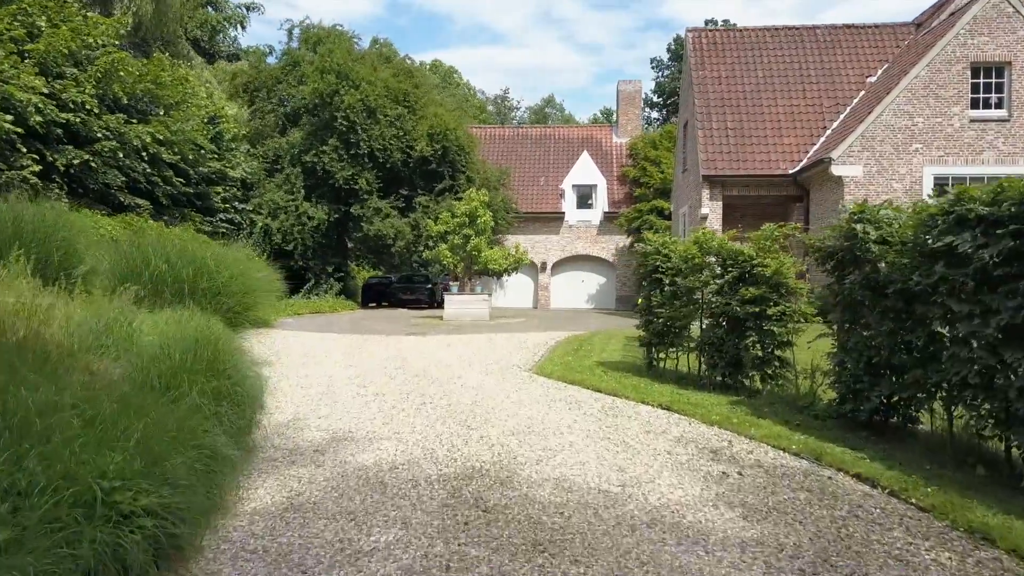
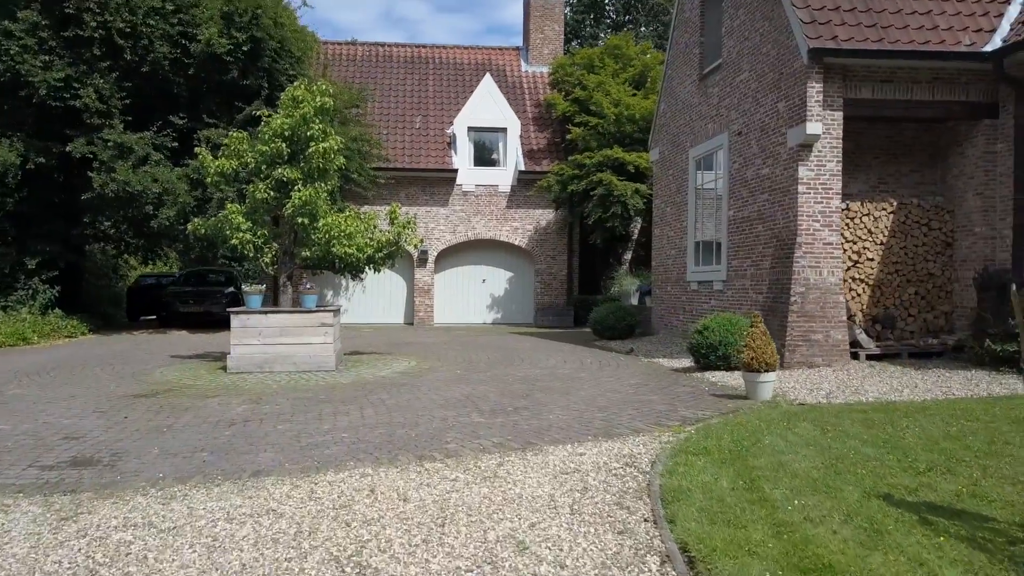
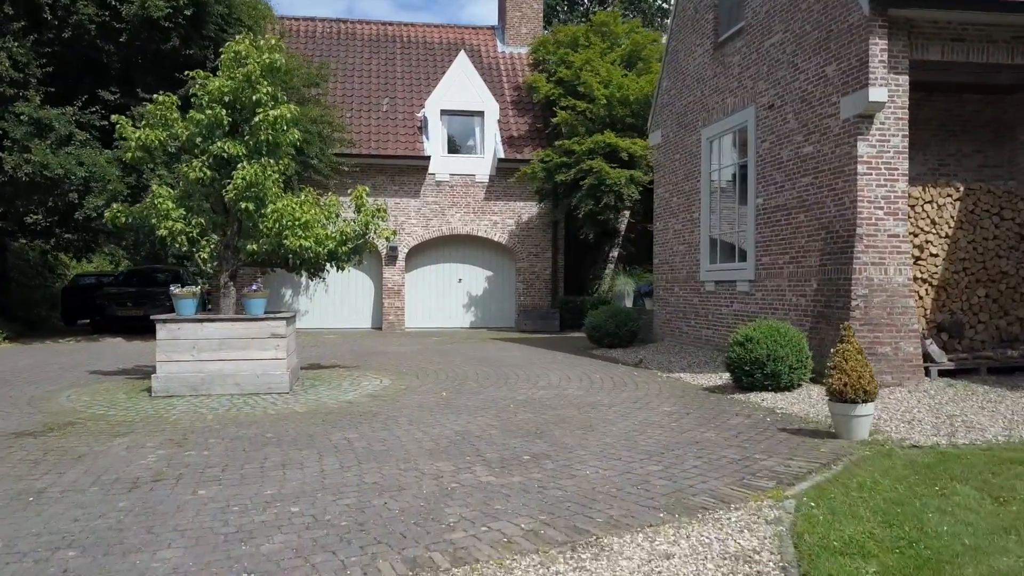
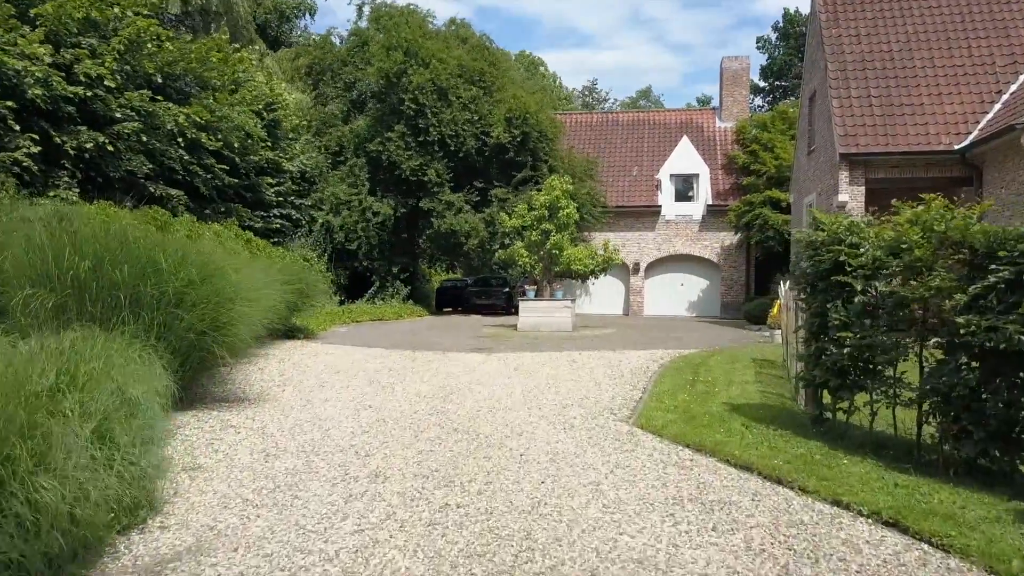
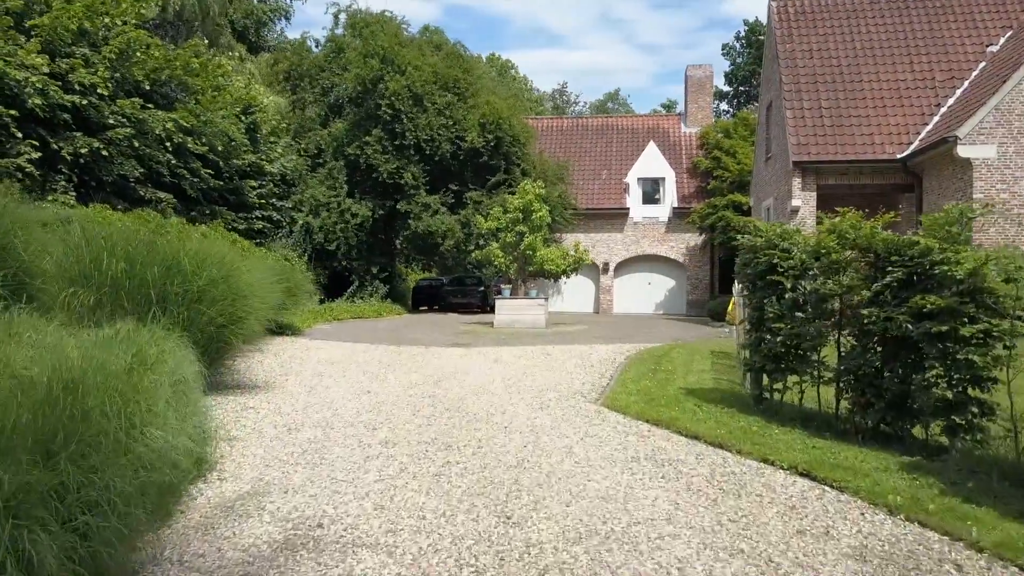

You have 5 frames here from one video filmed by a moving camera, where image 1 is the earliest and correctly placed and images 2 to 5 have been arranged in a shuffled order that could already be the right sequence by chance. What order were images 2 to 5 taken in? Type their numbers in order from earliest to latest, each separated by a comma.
5, 4, 2, 3
